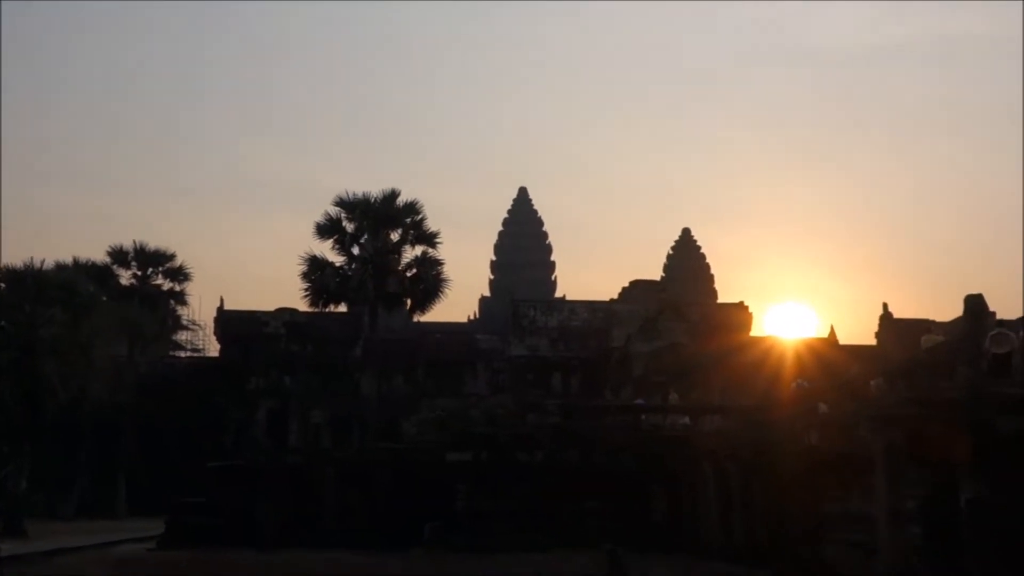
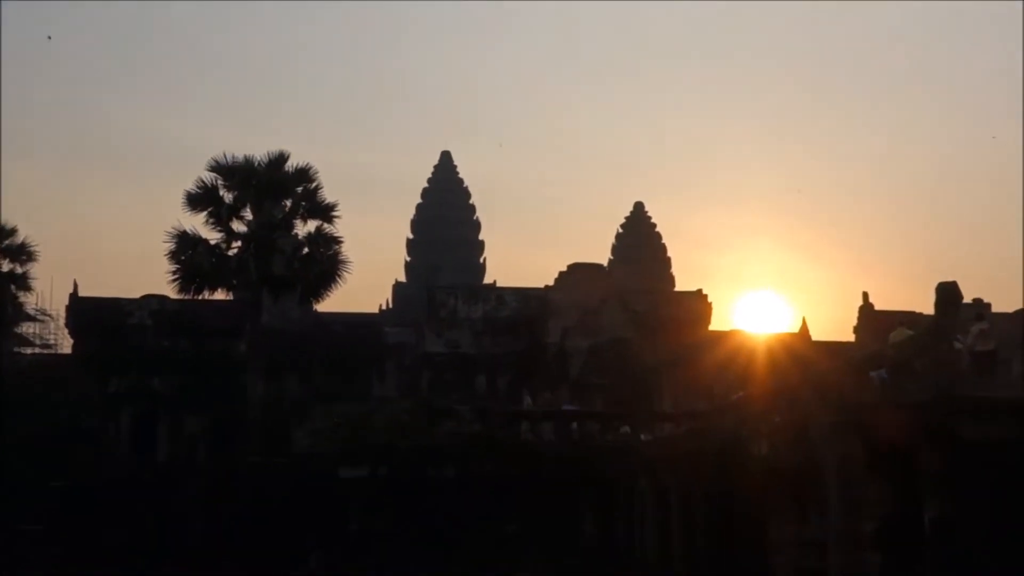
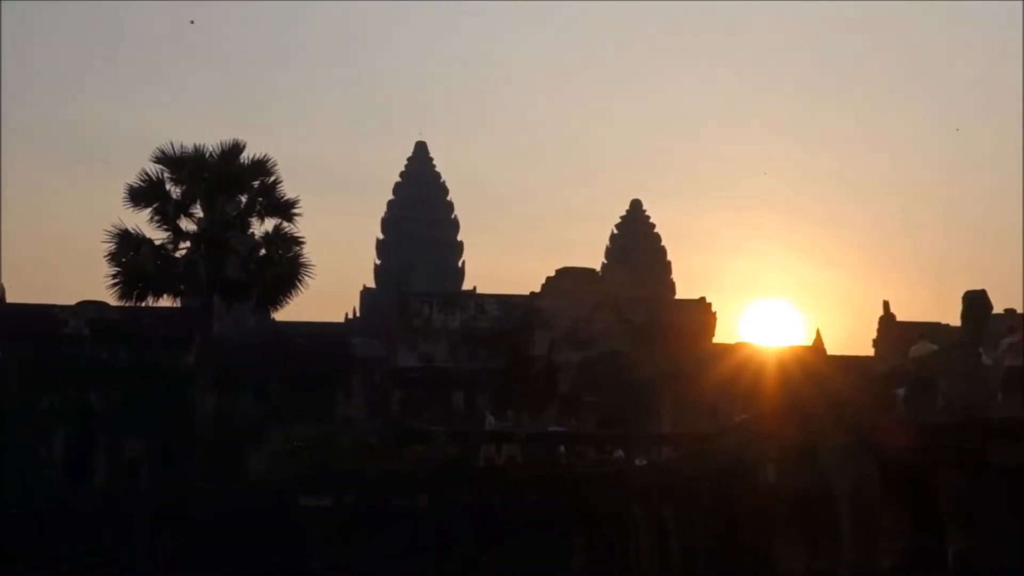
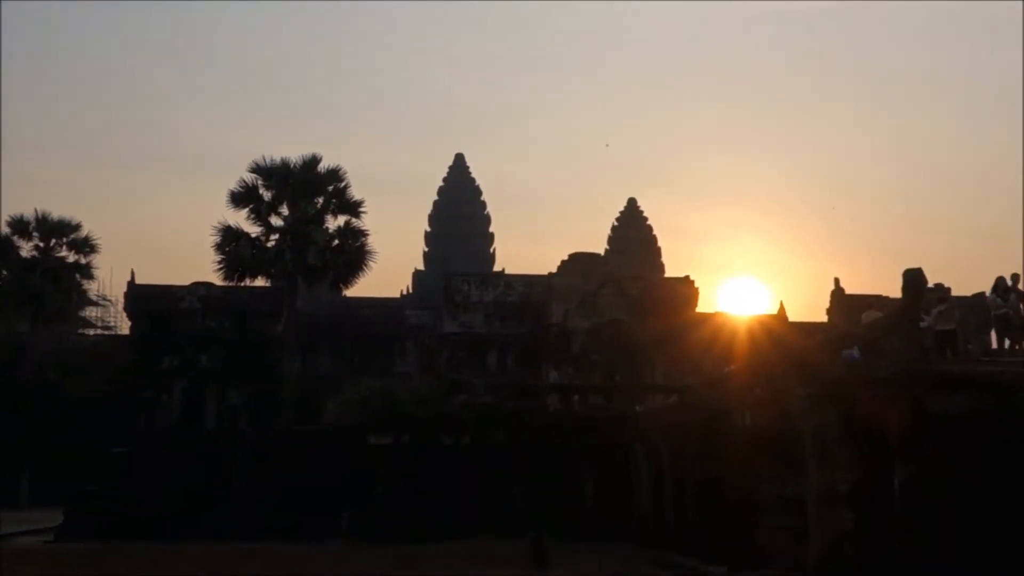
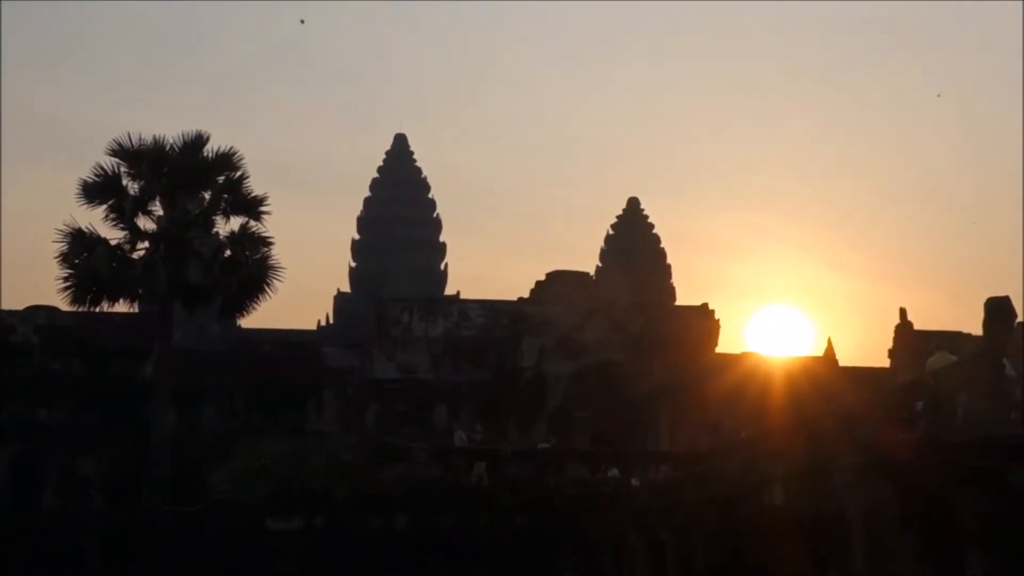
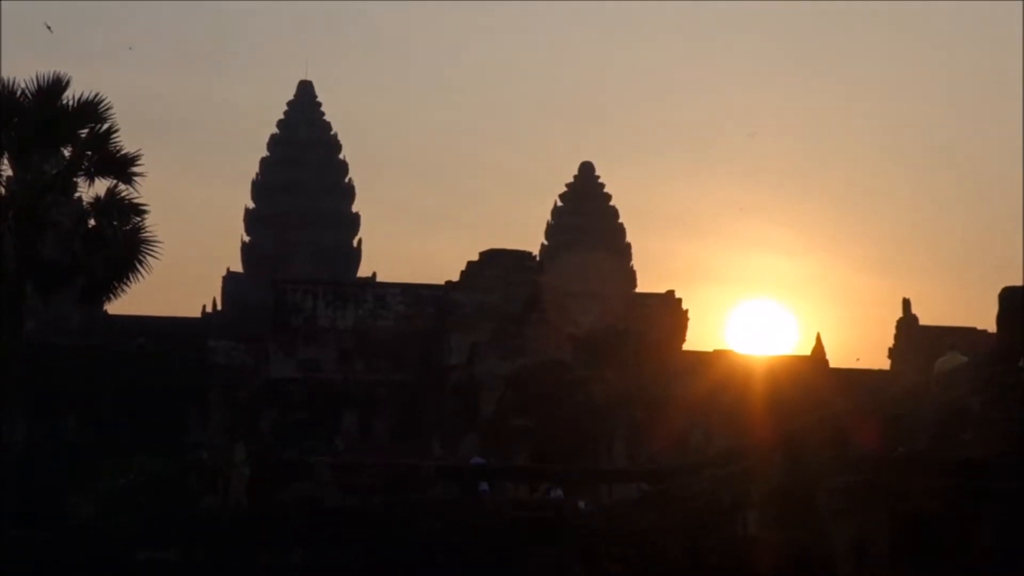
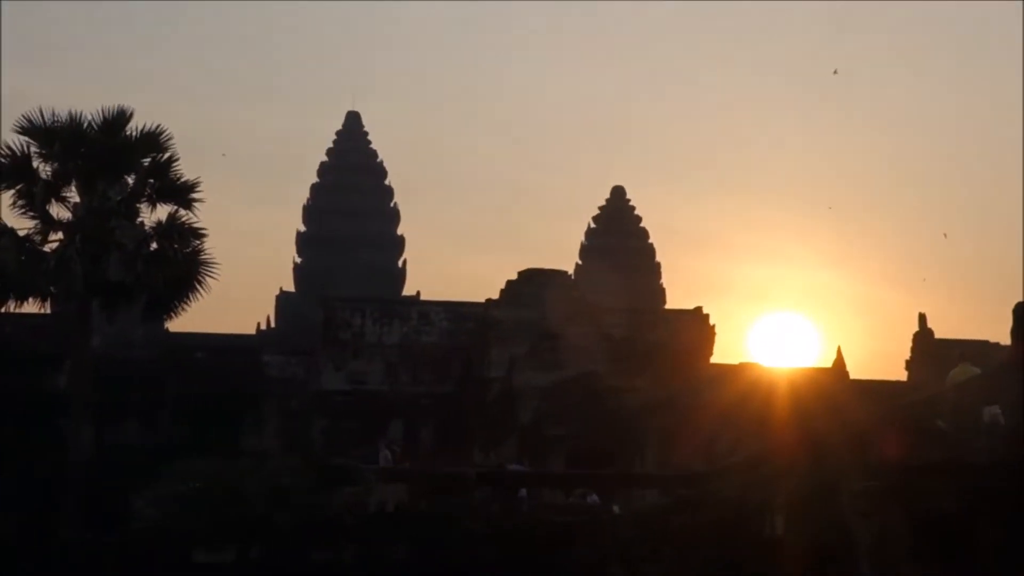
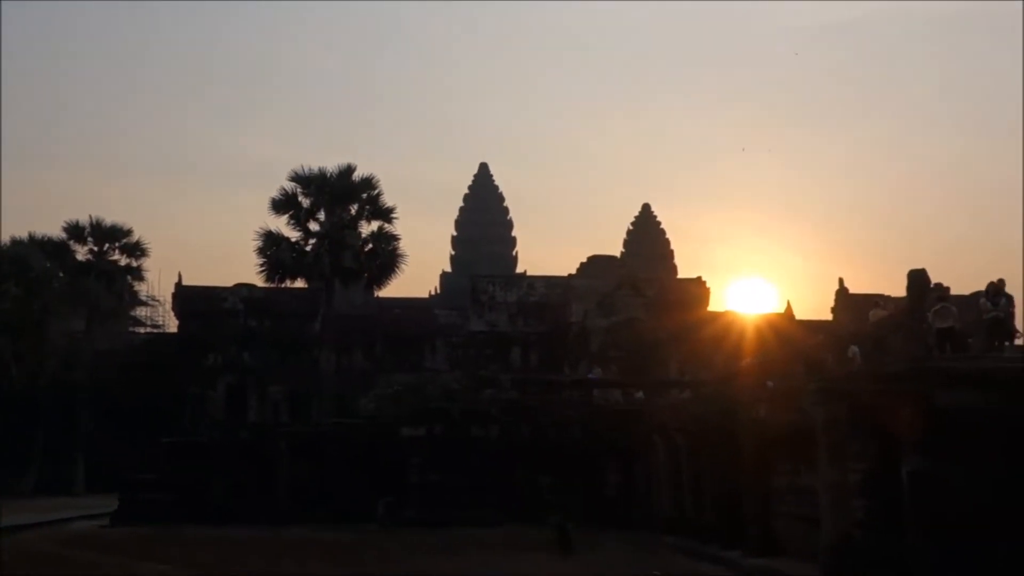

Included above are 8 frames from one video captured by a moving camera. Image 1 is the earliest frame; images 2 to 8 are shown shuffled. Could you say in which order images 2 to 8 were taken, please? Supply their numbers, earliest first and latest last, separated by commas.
8, 4, 2, 3, 5, 7, 6
